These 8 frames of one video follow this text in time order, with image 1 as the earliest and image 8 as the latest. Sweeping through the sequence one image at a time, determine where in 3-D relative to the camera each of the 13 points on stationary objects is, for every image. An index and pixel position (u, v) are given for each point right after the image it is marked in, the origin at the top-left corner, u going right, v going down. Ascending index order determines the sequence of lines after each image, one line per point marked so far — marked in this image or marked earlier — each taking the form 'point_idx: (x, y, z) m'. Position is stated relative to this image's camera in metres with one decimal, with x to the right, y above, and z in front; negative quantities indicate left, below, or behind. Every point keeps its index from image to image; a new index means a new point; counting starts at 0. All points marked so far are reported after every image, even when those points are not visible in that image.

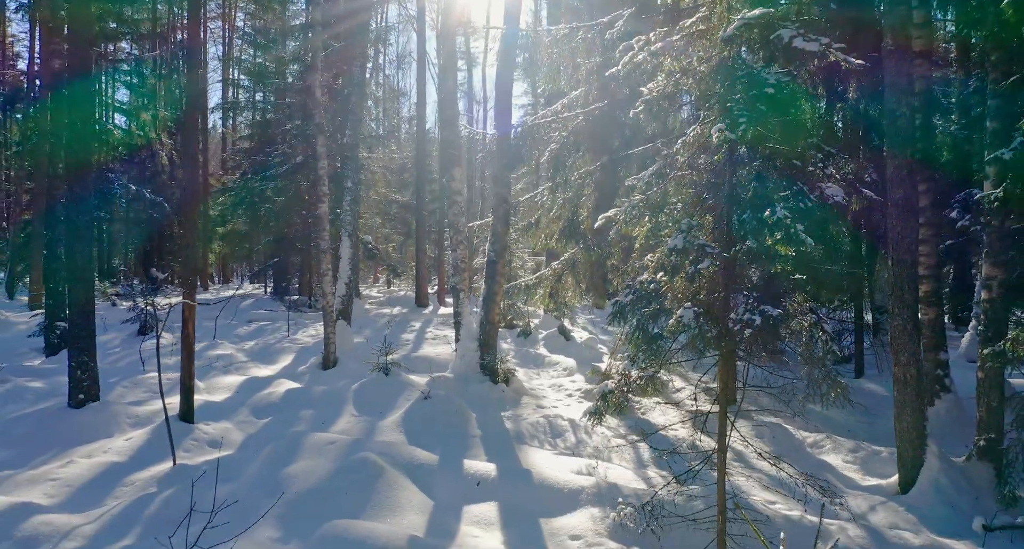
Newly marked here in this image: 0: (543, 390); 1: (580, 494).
0: (+0.5, -1.8, +11.3) m
1: (+0.6, -2.0, +6.5) m
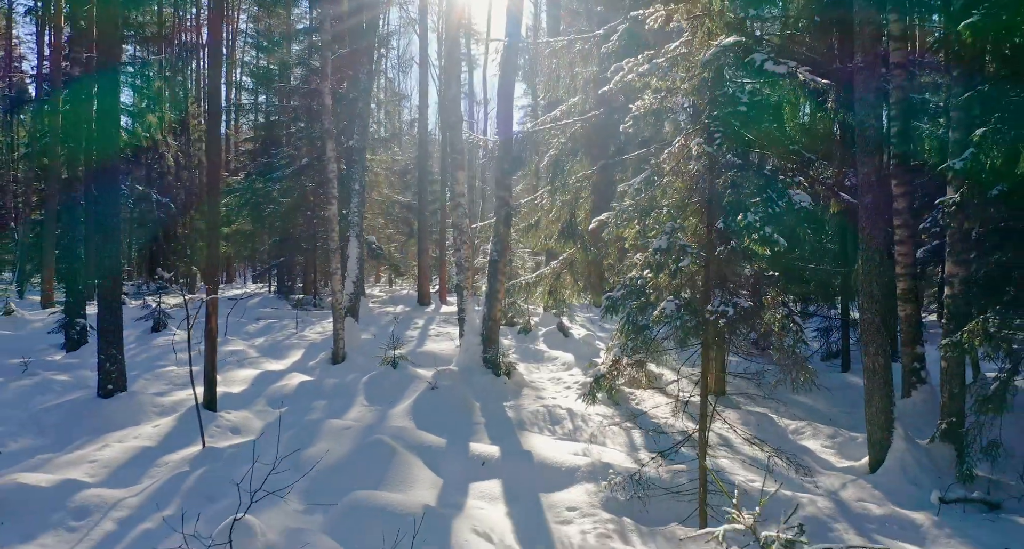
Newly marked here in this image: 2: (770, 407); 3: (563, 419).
0: (+0.5, -1.8, +11.9) m
1: (+0.6, -2.0, +7.1) m
2: (+3.9, -2.0, +10.5) m
3: (+0.7, -1.9, +9.3) m
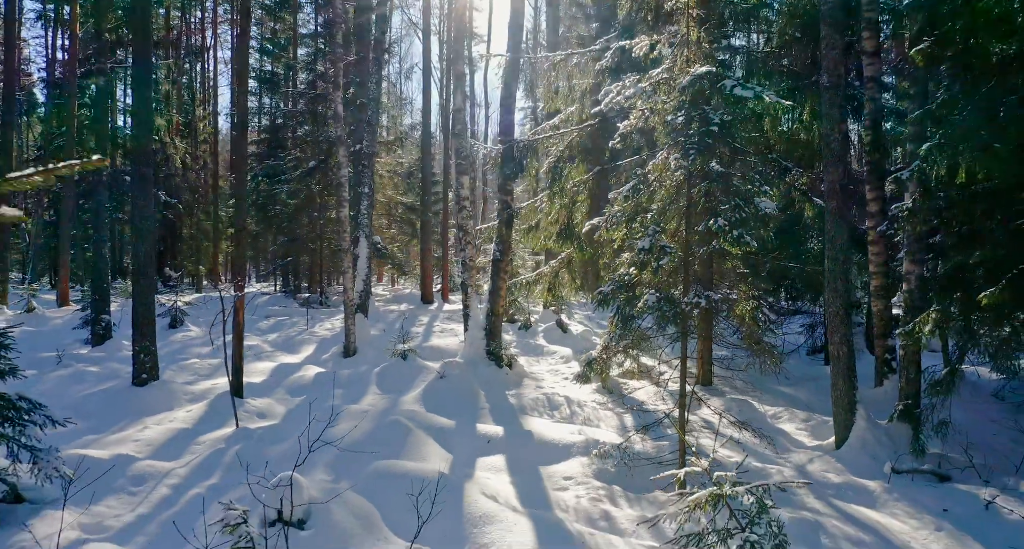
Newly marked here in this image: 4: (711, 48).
0: (+0.6, -1.8, +12.8) m
1: (+0.7, -2.0, +8.0) m
2: (+3.9, -1.9, +11.4) m
3: (+0.7, -1.9, +10.2) m
4: (+2.1, +2.4, +7.7) m
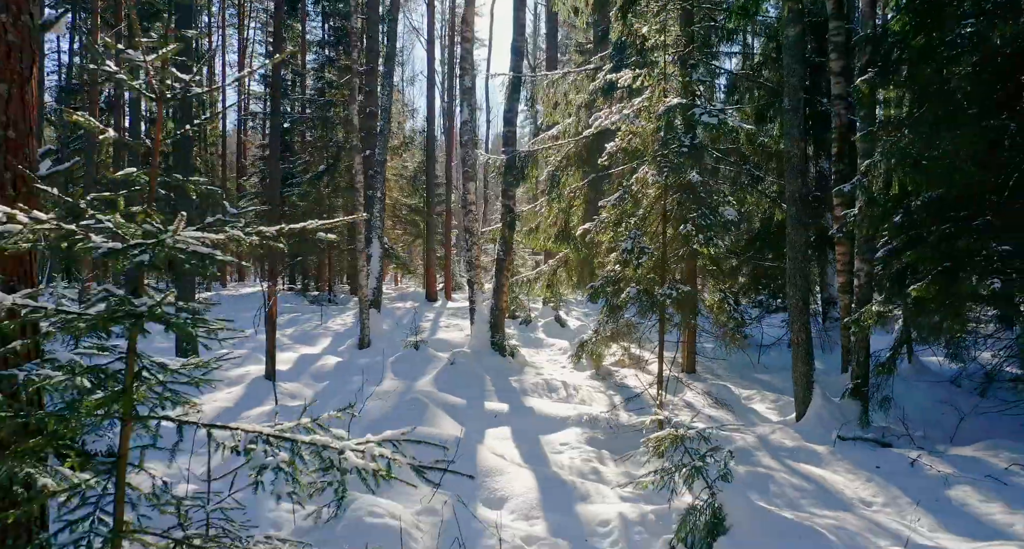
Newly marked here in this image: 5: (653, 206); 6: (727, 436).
0: (+0.6, -1.8, +14.1) m
1: (+0.7, -1.9, +9.3) m
2: (+4.0, -1.9, +12.7) m
3: (+0.8, -1.8, +11.5) m
4: (+2.2, +2.4, +9.0) m
5: (+1.7, +0.8, +8.4) m
6: (+2.7, -2.0, +8.8) m
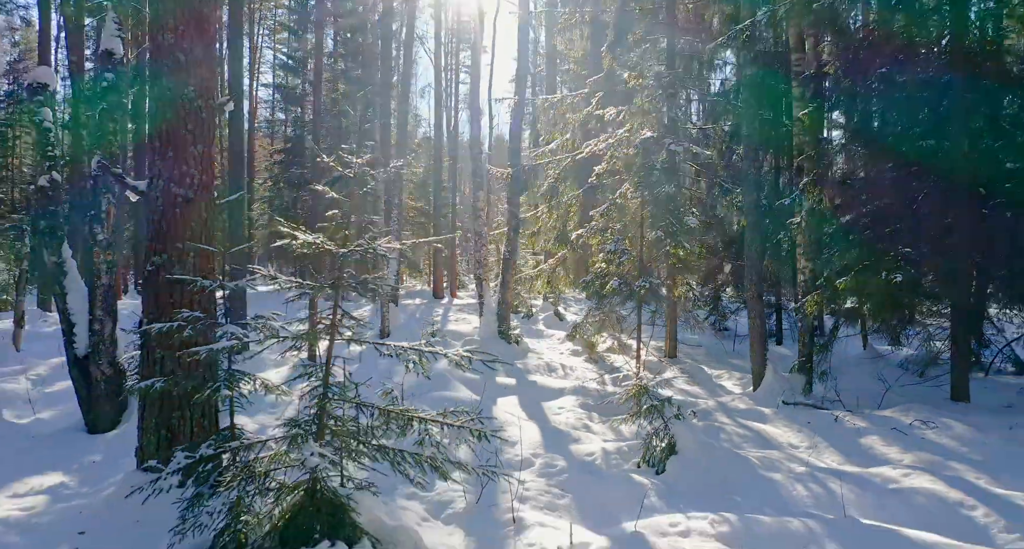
0: (+0.7, -1.7, +16.1) m
1: (+0.8, -1.9, +11.4) m
2: (+4.1, -1.8, +14.7) m
3: (+0.9, -1.8, +13.5) m
4: (+2.3, +2.5, +11.1) m
5: (+1.8, +0.9, +10.5) m
6: (+2.8, -1.9, +10.8) m
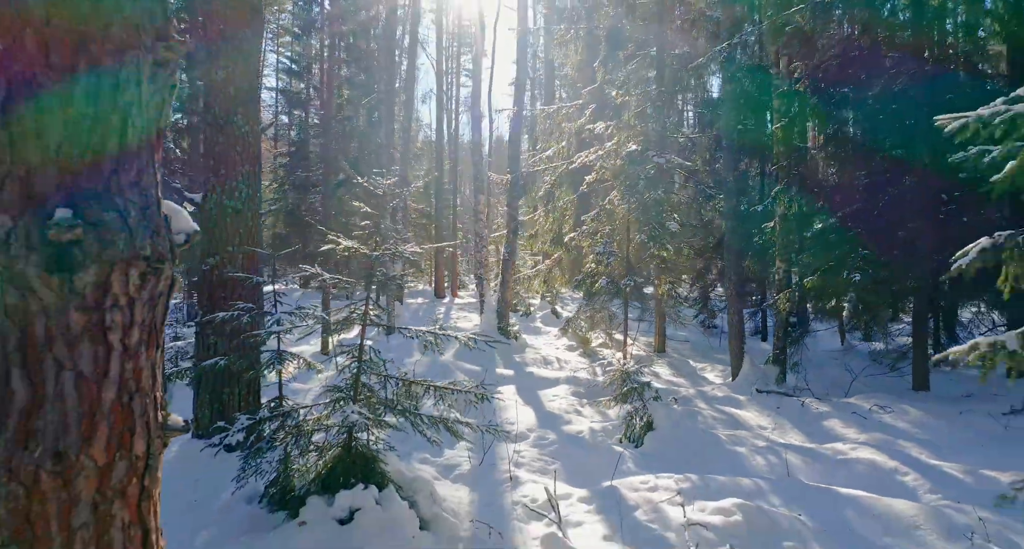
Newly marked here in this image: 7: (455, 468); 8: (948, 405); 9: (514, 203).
0: (+0.7, -1.7, +17.2) m
1: (+0.8, -1.9, +12.4) m
2: (+4.0, -1.8, +15.8) m
3: (+0.9, -1.8, +14.6) m
4: (+2.2, +2.5, +12.1) m
5: (+1.8, +0.9, +11.6) m
6: (+2.7, -1.9, +11.9) m
7: (-0.5, -1.8, +6.7) m
8: (+6.7, -2.0, +11.0) m
9: (+0.1, +1.7, +16.8) m
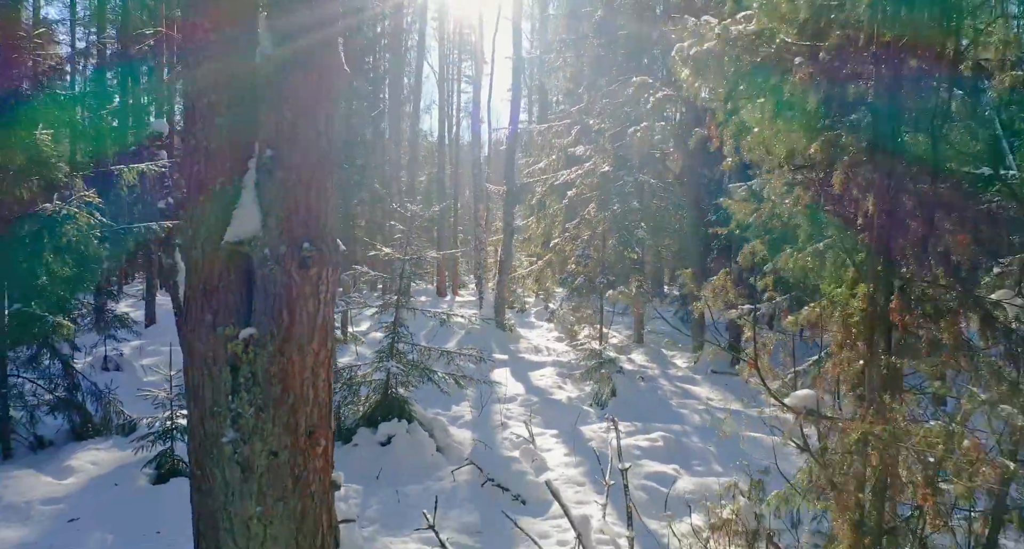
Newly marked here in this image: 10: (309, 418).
0: (+0.6, -1.7, +19.5) m
1: (+0.7, -1.9, +14.7) m
2: (+3.9, -1.8, +18.1) m
3: (+0.7, -1.8, +16.9) m
4: (+2.1, +2.5, +14.4) m
5: (+1.7, +0.9, +13.8) m
6: (+2.6, -1.9, +14.1) m
7: (-0.7, -1.8, +9.0) m
8: (+6.6, -2.0, +13.2) m
9: (-0.1, +1.7, +19.1) m
10: (-1.2, -0.8, +4.1) m
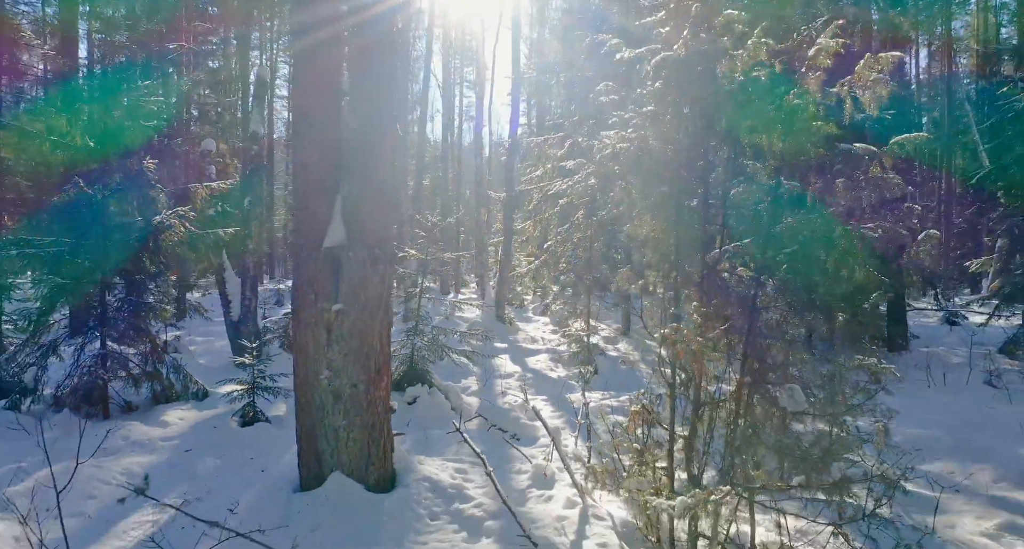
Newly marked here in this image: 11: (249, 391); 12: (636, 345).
0: (+0.6, -1.6, +21.6) m
1: (+0.7, -1.8, +16.8) m
2: (+3.9, -1.8, +20.2) m
3: (+0.7, -1.7, +19.0) m
4: (+2.1, +2.5, +16.5) m
5: (+1.7, +0.9, +15.9) m
6: (+2.6, -1.9, +16.3) m
7: (-0.7, -1.8, +11.1) m
8: (+6.6, -2.0, +15.3) m
9: (-0.1, +1.8, +21.2) m
10: (-1.2, -0.8, +6.2) m
11: (-3.2, -1.4, +8.7) m
12: (+3.2, -1.9, +18.5) m
